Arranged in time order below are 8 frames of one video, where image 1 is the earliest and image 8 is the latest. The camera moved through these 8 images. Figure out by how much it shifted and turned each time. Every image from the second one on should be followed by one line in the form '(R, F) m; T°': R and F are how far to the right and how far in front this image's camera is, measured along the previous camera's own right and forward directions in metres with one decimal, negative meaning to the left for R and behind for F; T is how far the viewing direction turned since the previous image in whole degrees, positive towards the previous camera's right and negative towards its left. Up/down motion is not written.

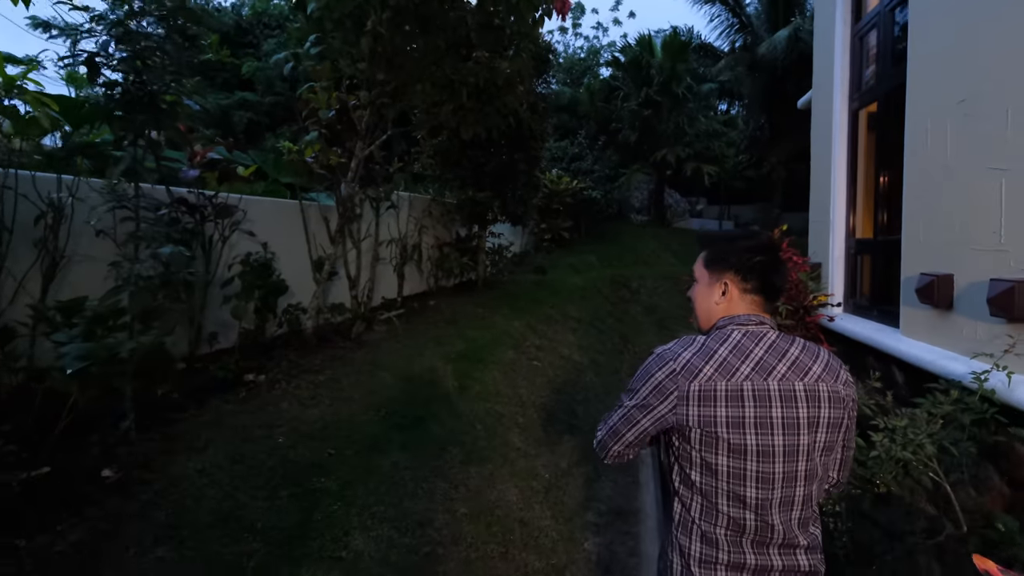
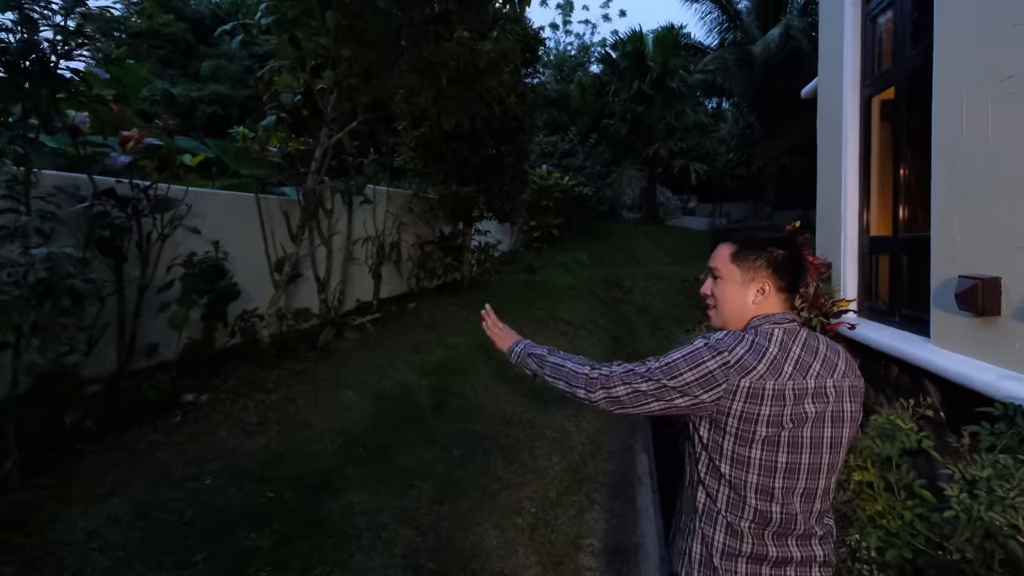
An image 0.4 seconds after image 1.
(0.0, +0.5) m; +1°
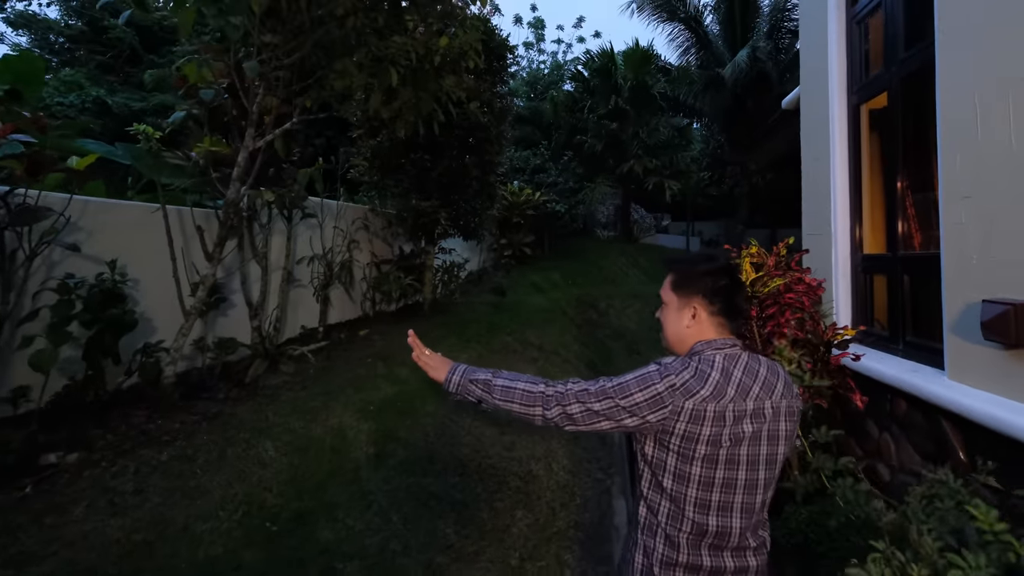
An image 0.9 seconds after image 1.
(+0.1, +0.7) m; +1°
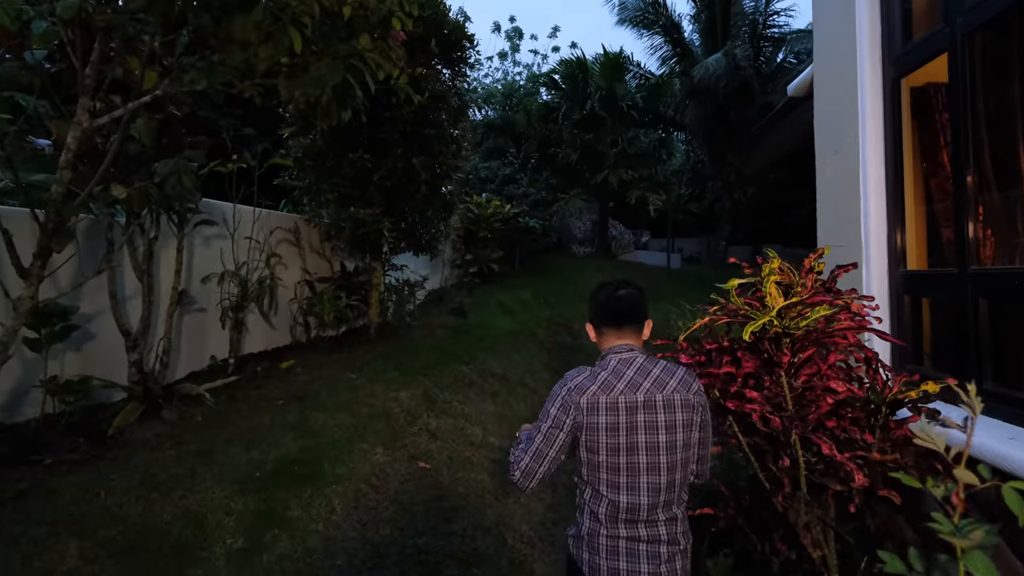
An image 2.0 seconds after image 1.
(+0.1, +1.0) m; +1°
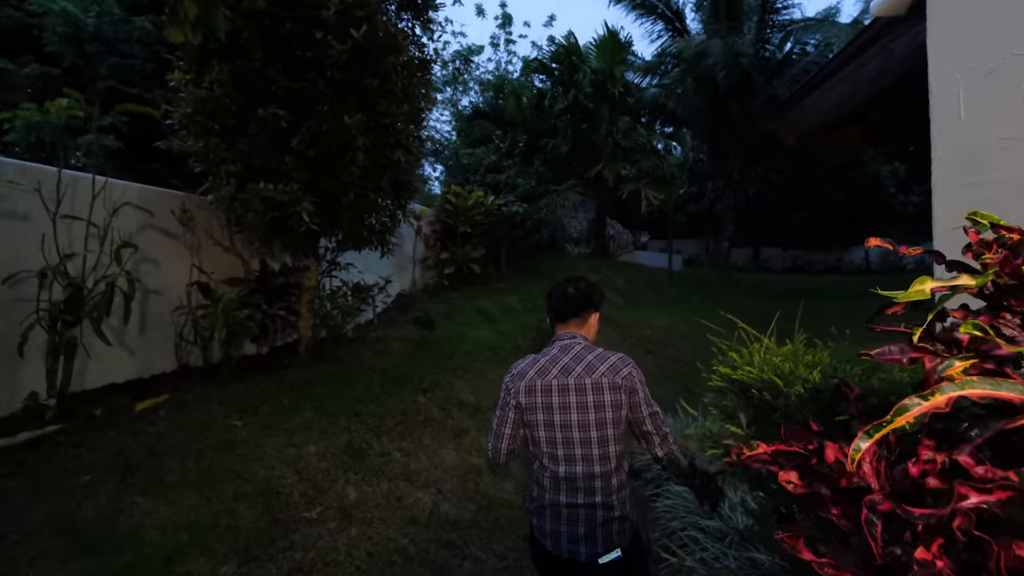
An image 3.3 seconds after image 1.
(+0.1, +1.6) m; 0°
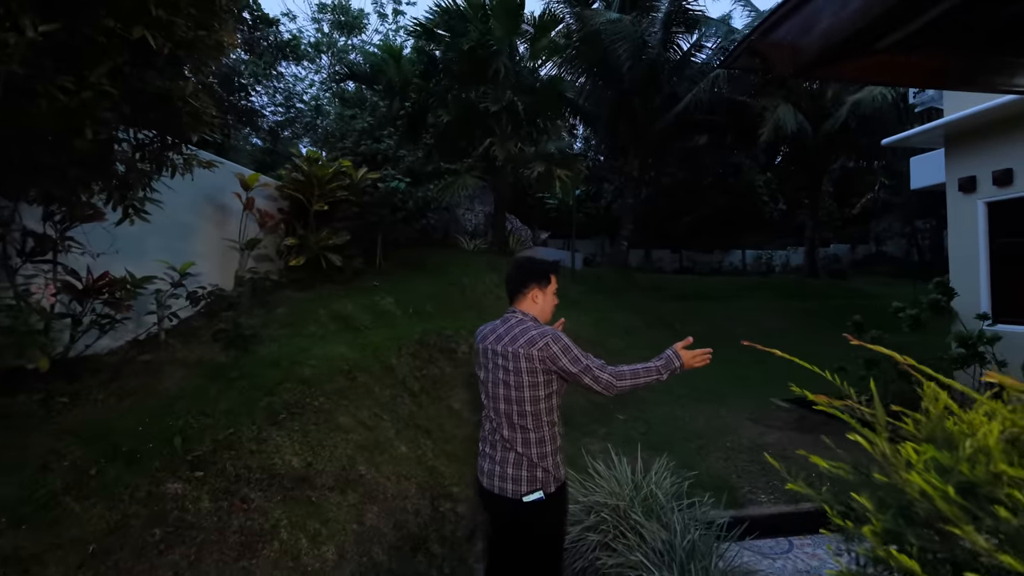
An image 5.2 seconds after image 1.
(+0.2, +2.3) m; +6°
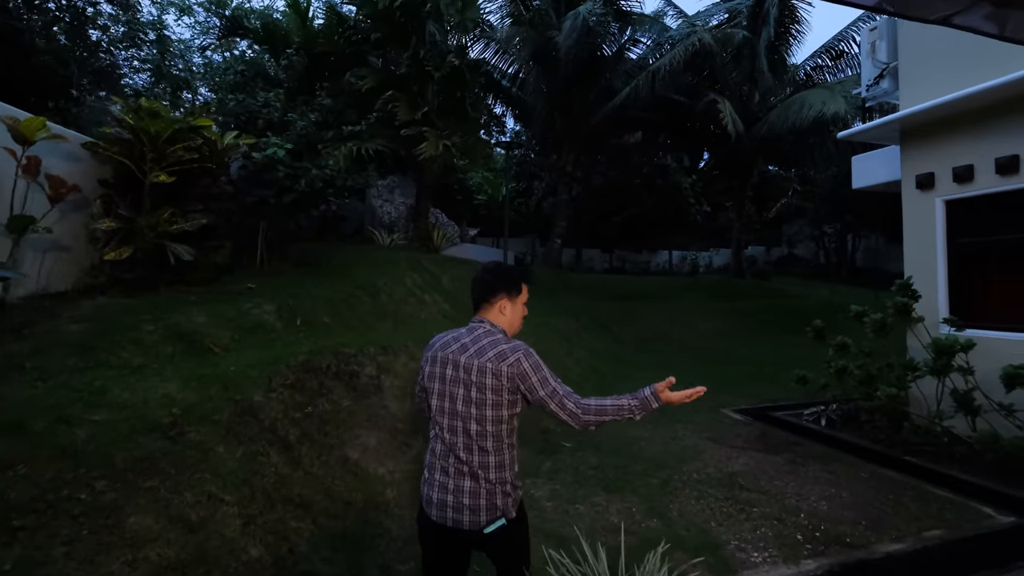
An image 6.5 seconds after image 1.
(0.0, +1.8) m; +4°
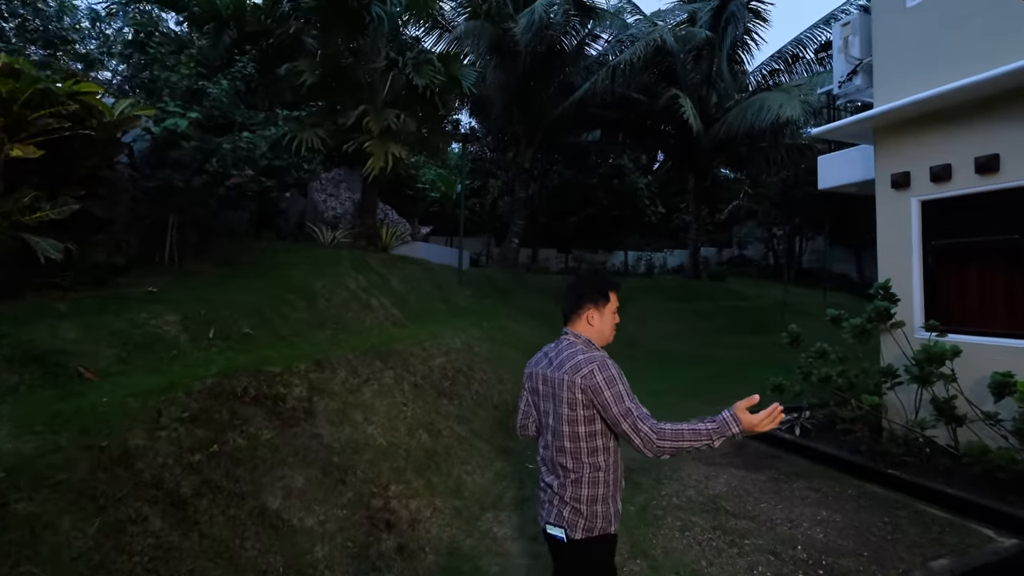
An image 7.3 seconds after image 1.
(0.0, +0.9) m; +3°
